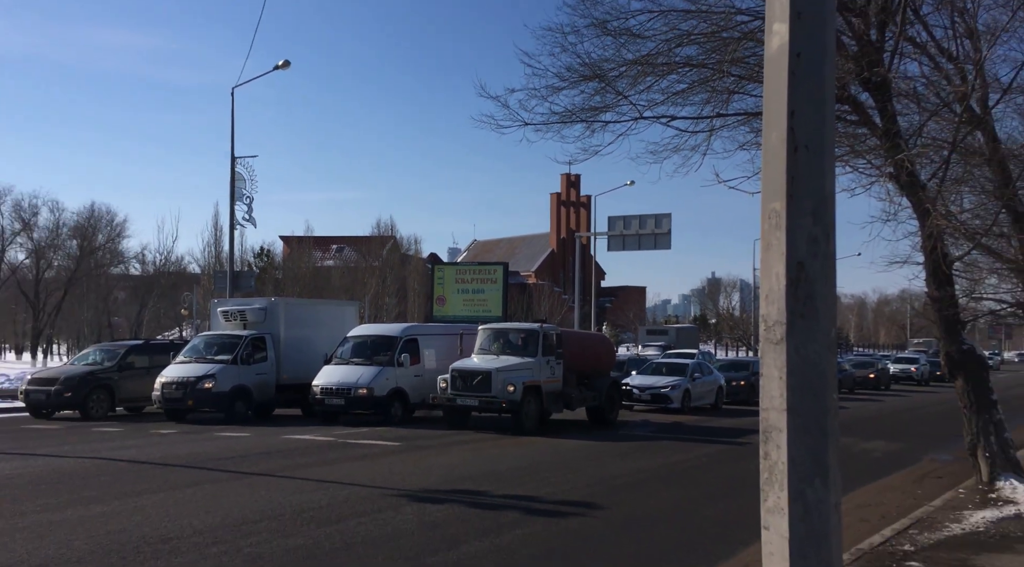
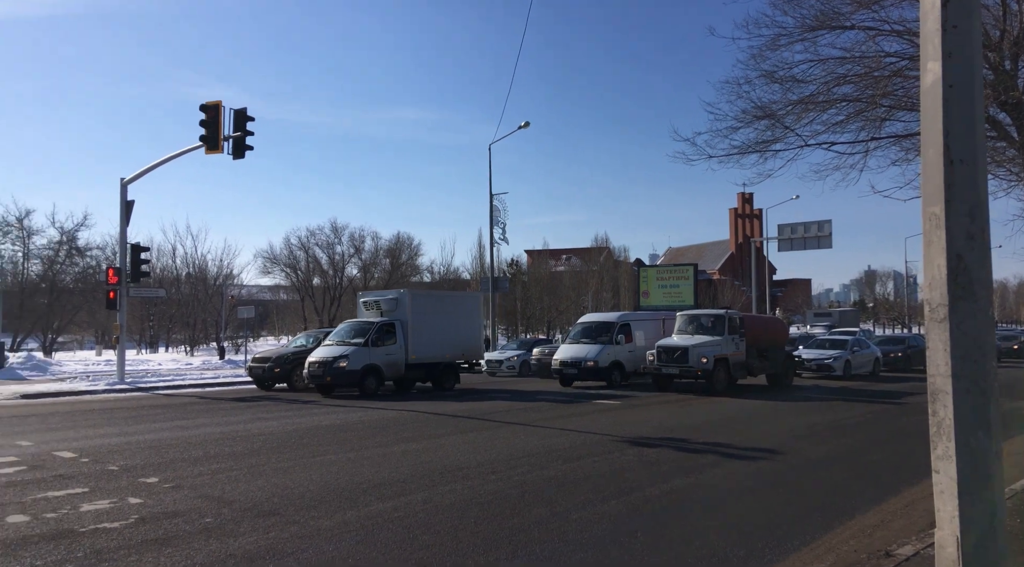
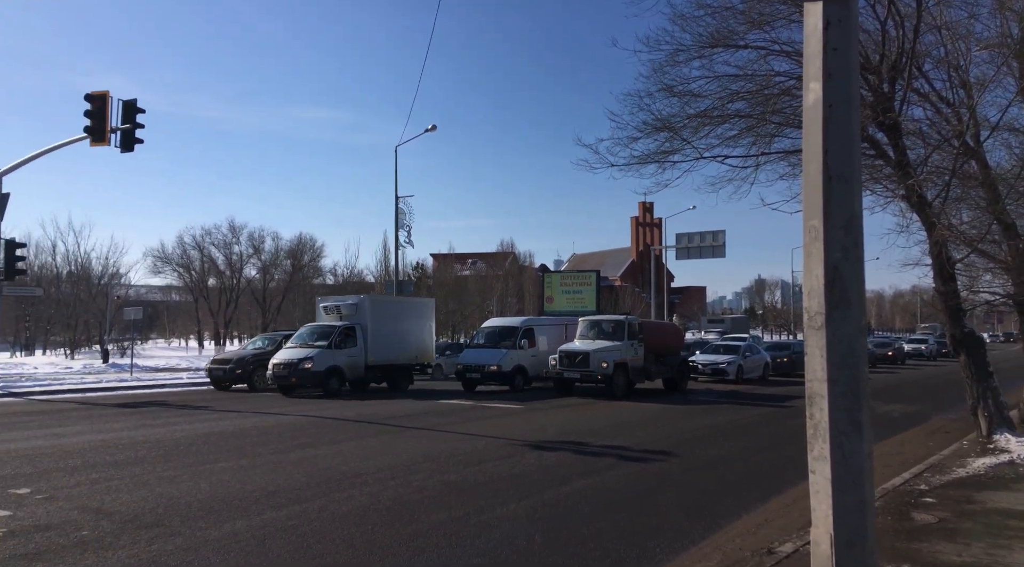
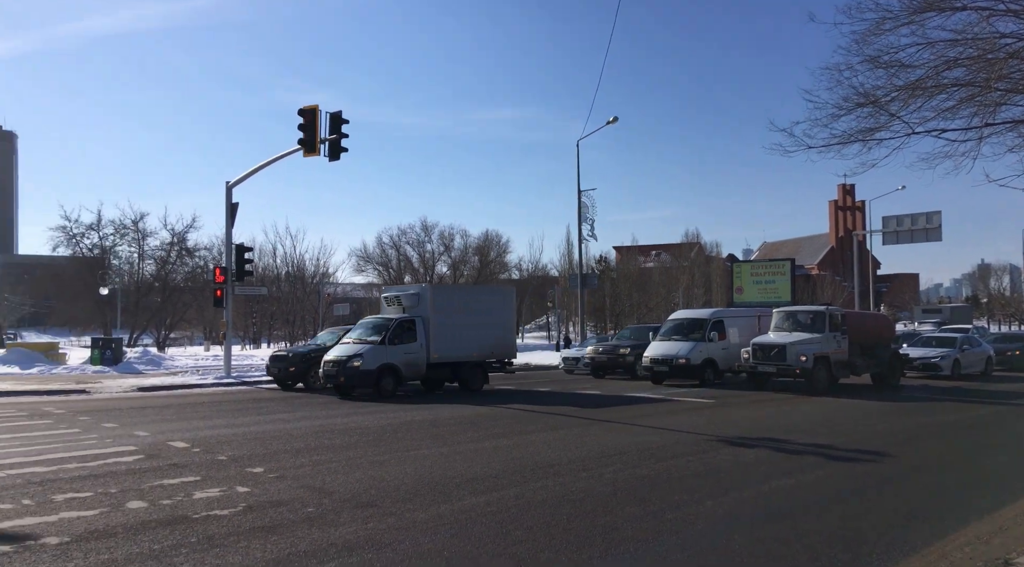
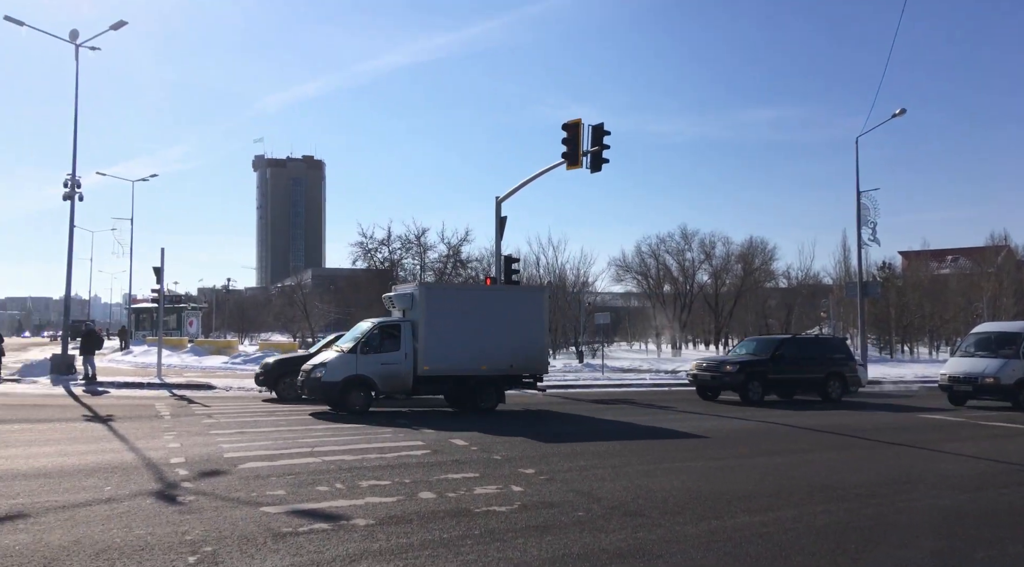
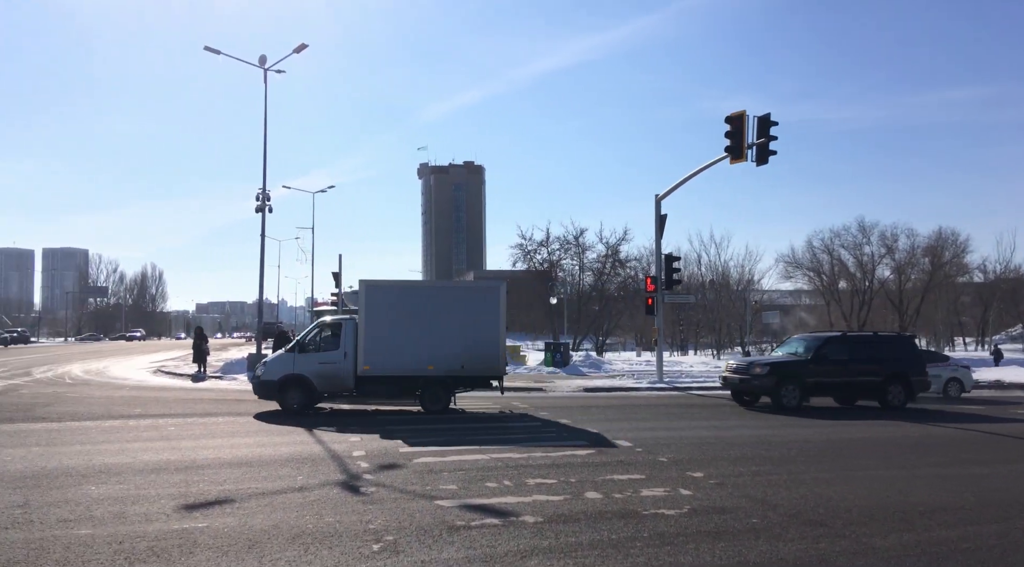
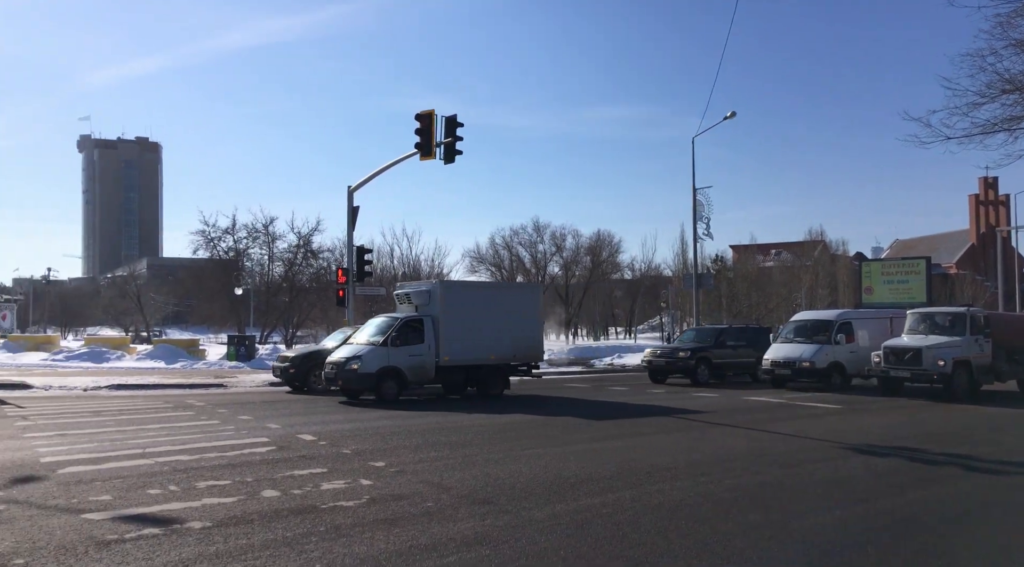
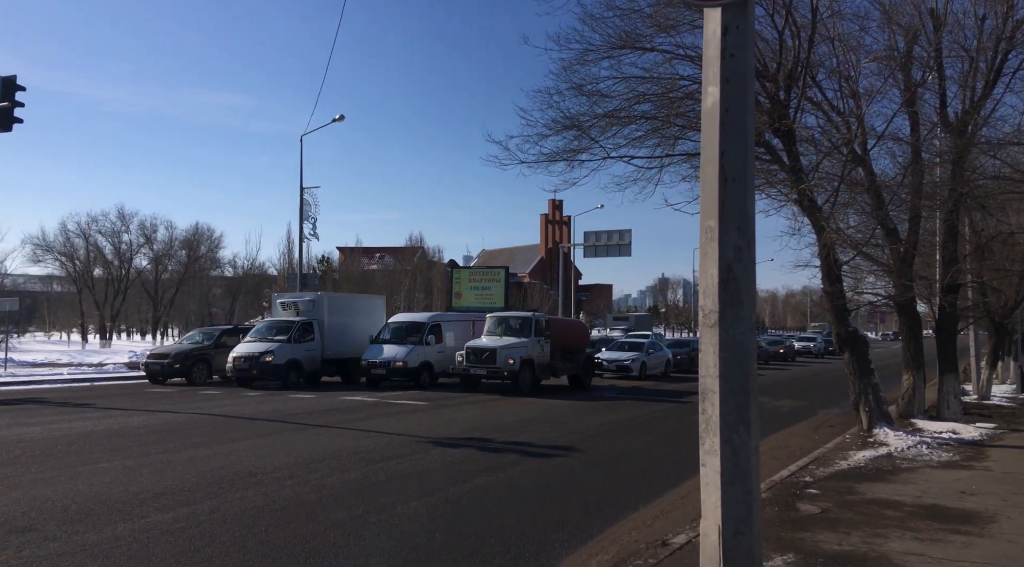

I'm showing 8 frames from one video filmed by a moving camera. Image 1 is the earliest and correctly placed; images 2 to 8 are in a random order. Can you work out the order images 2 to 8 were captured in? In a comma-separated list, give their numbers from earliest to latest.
8, 3, 2, 4, 7, 5, 6
